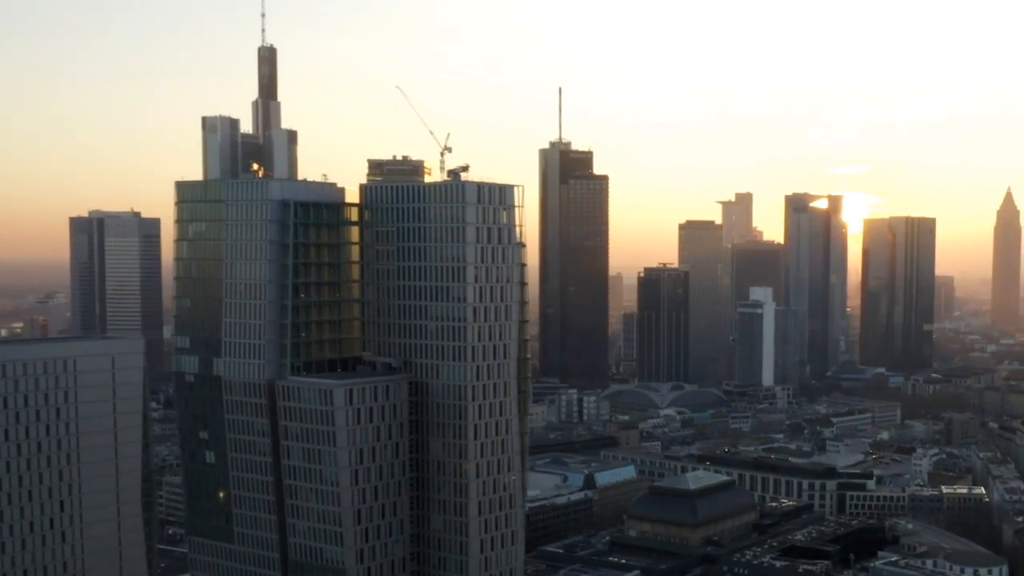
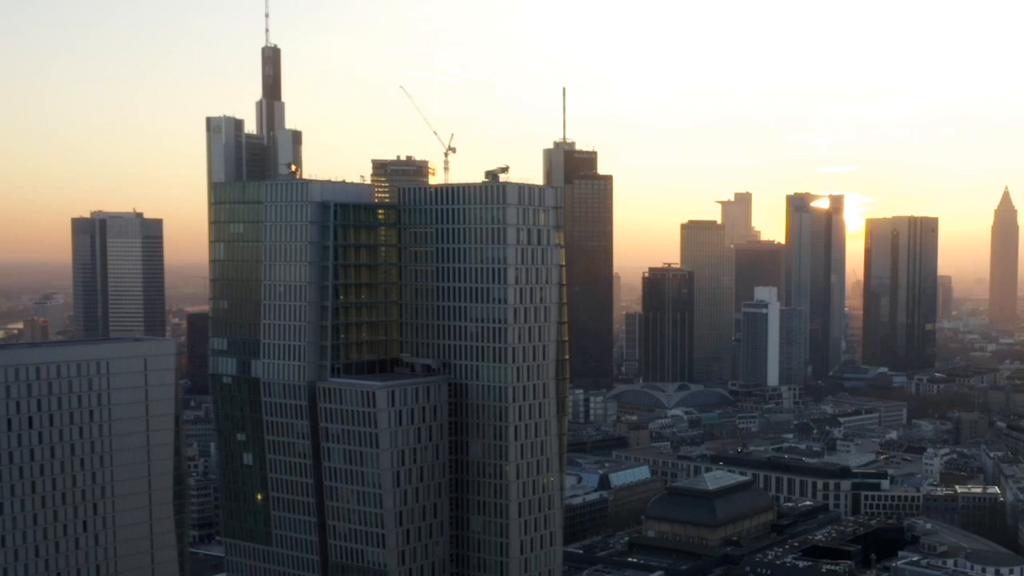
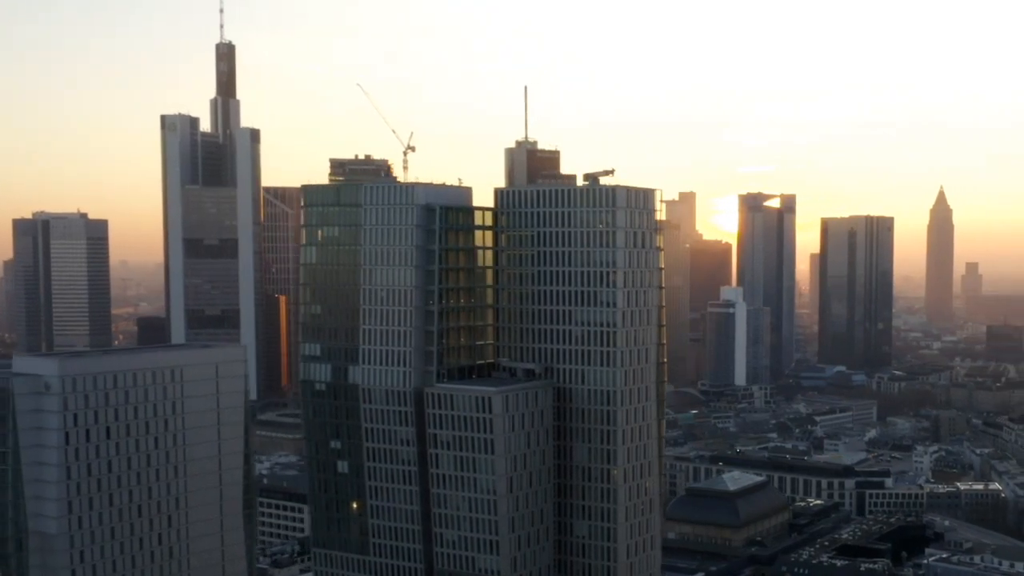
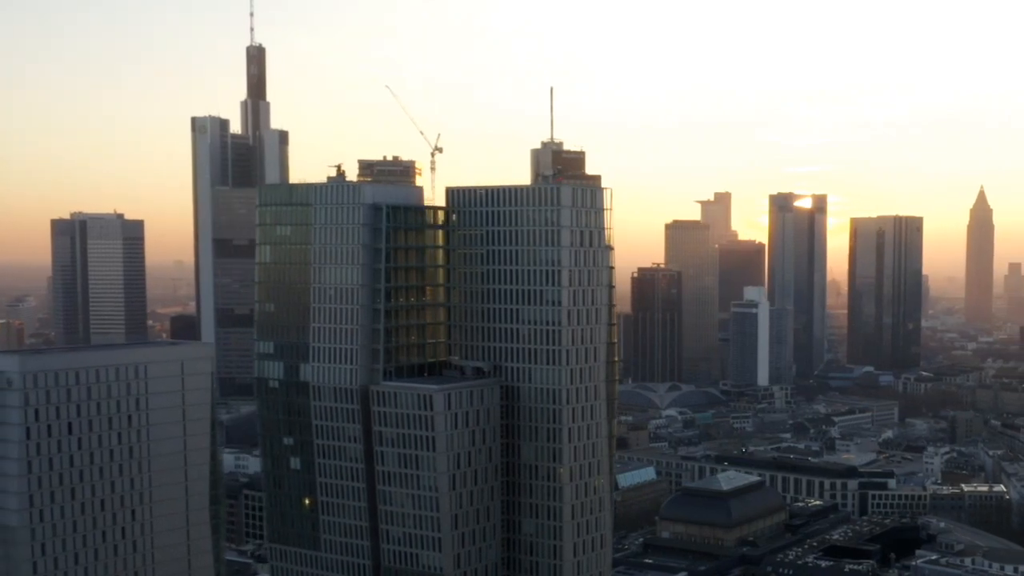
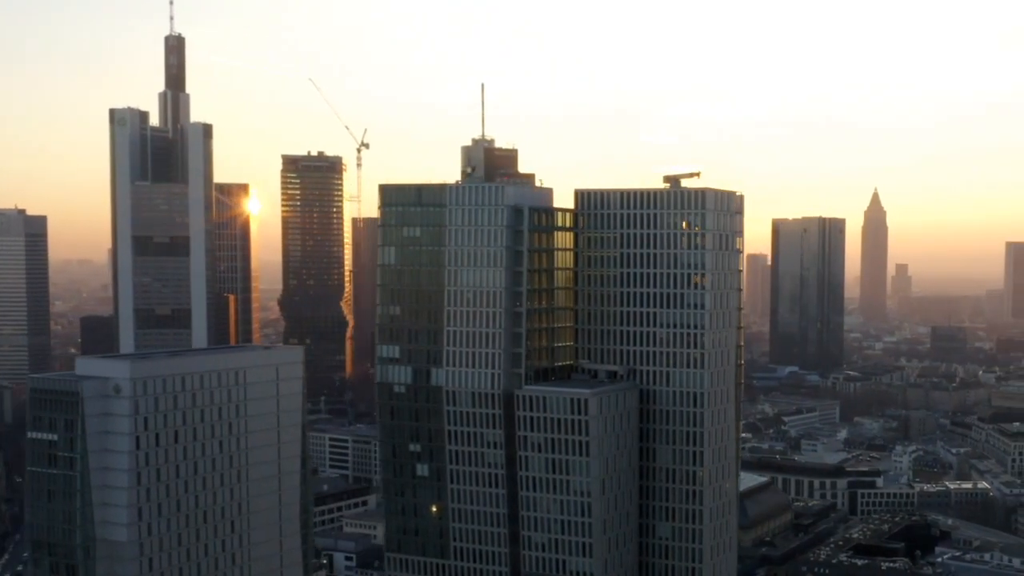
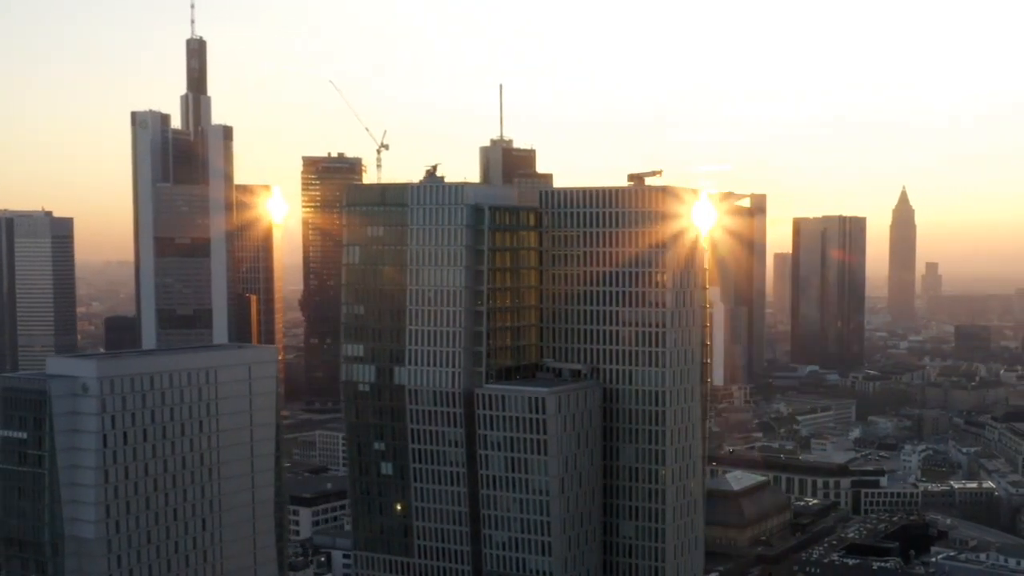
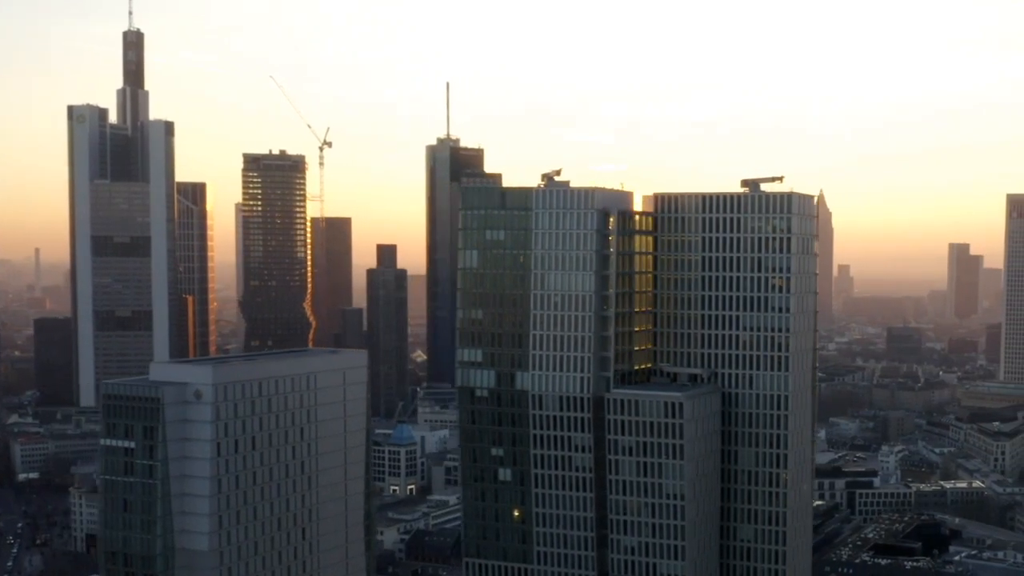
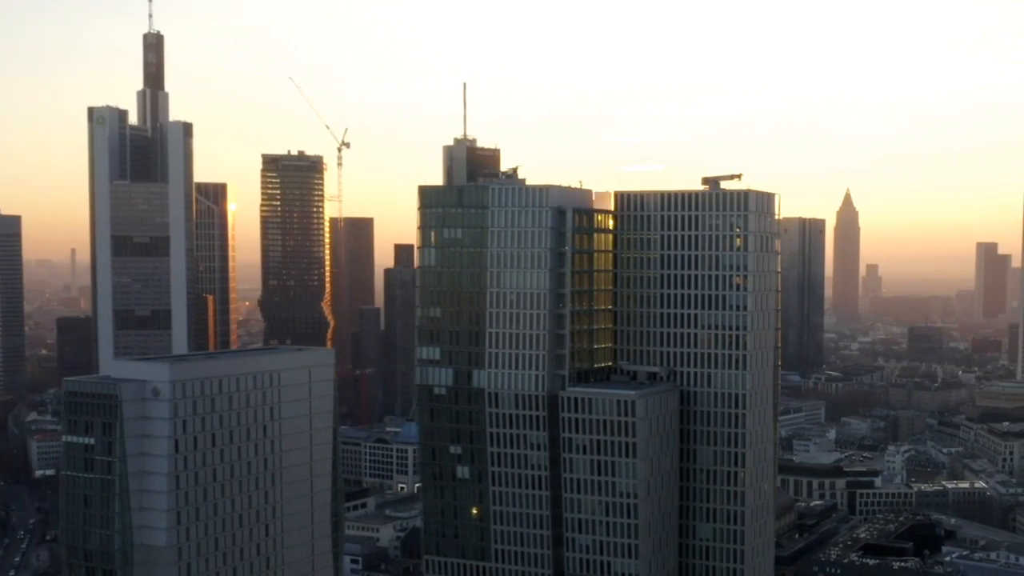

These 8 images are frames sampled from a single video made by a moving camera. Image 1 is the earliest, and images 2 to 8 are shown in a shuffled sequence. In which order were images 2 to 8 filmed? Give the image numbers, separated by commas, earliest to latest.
2, 4, 3, 6, 5, 8, 7
